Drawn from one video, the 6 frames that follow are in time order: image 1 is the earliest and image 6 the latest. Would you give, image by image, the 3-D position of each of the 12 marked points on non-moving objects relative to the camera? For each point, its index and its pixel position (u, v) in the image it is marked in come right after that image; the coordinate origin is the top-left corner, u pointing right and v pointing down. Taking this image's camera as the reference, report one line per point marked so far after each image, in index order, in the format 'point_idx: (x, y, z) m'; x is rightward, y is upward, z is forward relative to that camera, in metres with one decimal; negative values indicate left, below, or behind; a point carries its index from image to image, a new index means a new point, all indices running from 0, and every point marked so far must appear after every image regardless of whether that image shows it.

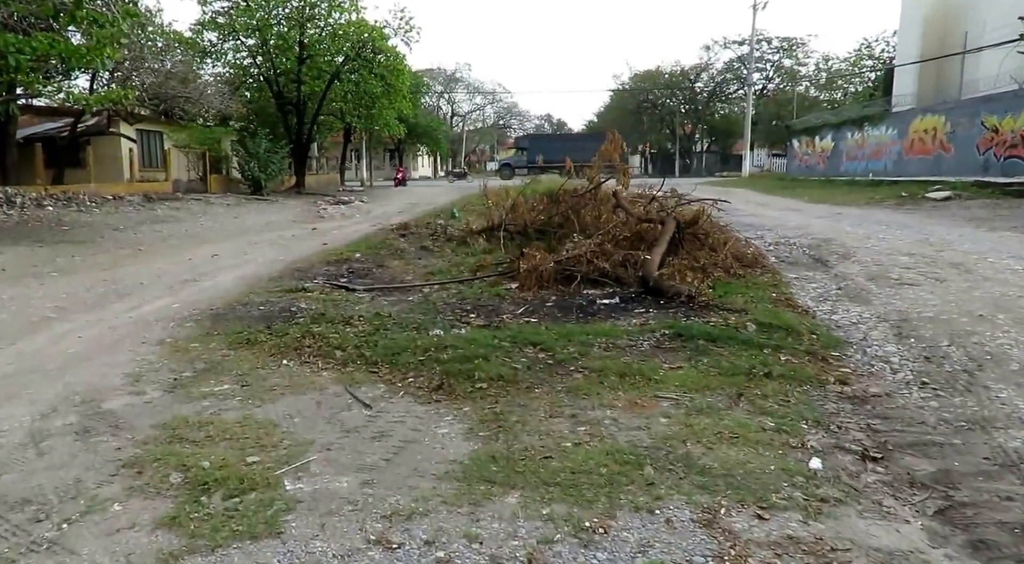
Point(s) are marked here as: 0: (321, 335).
0: (-1.4, -0.4, +5.9) m
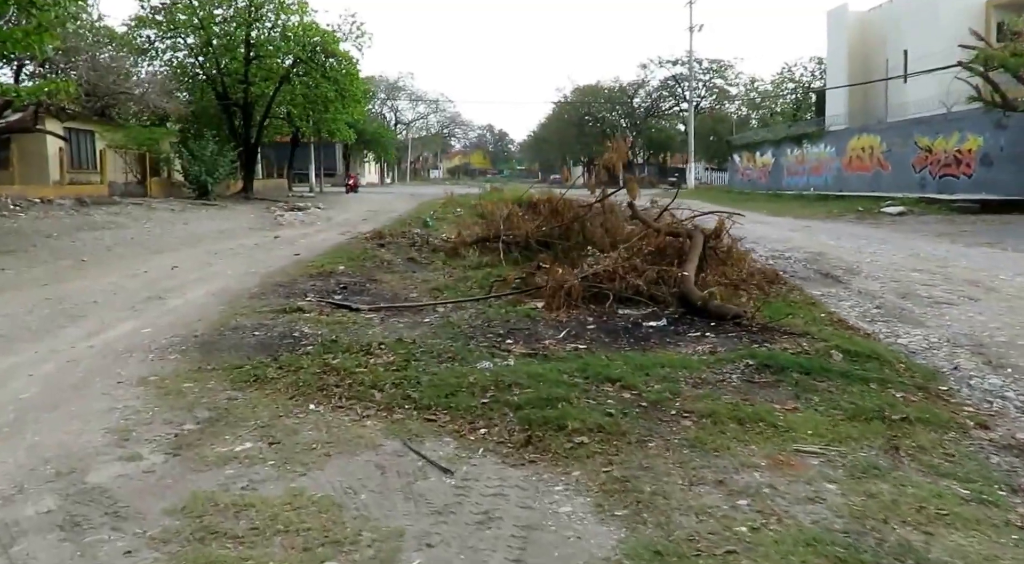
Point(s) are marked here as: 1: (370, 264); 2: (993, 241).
0: (-1.0, -0.6, +4.9) m
1: (-2.0, +0.2, +11.2) m
2: (+8.4, +0.7, +14.1) m
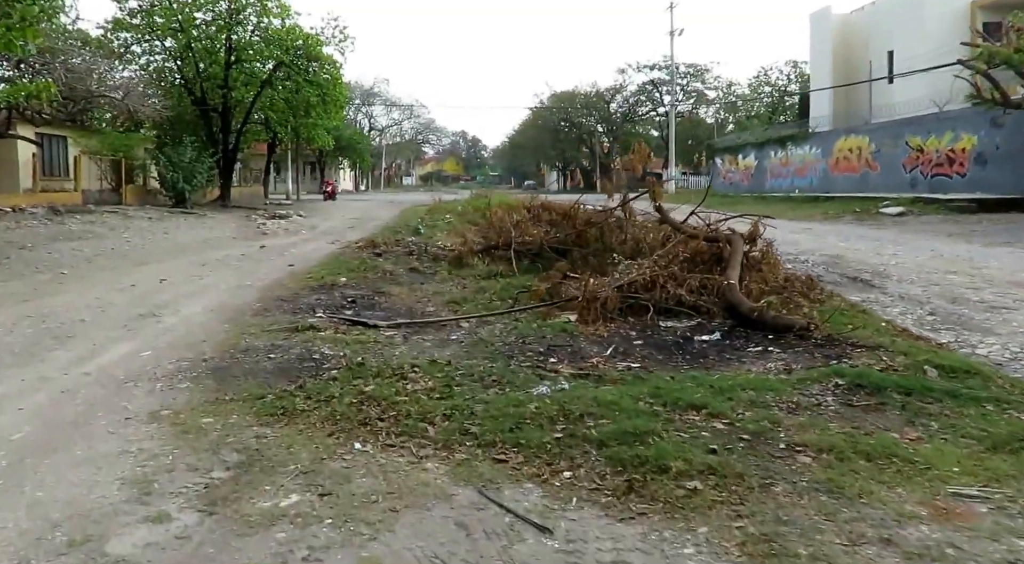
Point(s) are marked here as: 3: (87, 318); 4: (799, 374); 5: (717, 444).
0: (-0.7, -0.6, +4.3) m
1: (-1.8, +0.1, +10.6) m
2: (+8.4, +0.7, +13.8) m
3: (-3.9, -0.3, +7.4) m
4: (+1.7, -0.5, +4.7) m
5: (+0.9, -0.7, +3.4) m
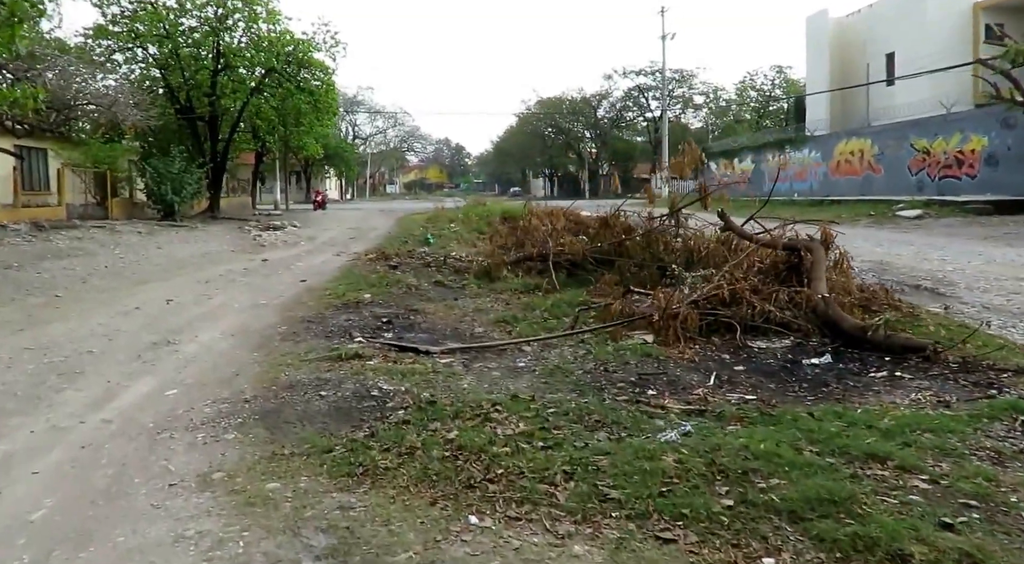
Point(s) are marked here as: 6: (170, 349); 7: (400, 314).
0: (-0.1, -0.8, +3.6) m
1: (-1.4, -0.1, +9.8) m
2: (+8.8, +0.6, +13.2) m
3: (-3.4, -0.6, +6.6) m
4: (+2.2, -0.6, +4.0) m
5: (+1.4, -0.8, +2.7) m
6: (-2.8, -0.5, +6.6) m
7: (-1.1, -0.3, +8.0) m
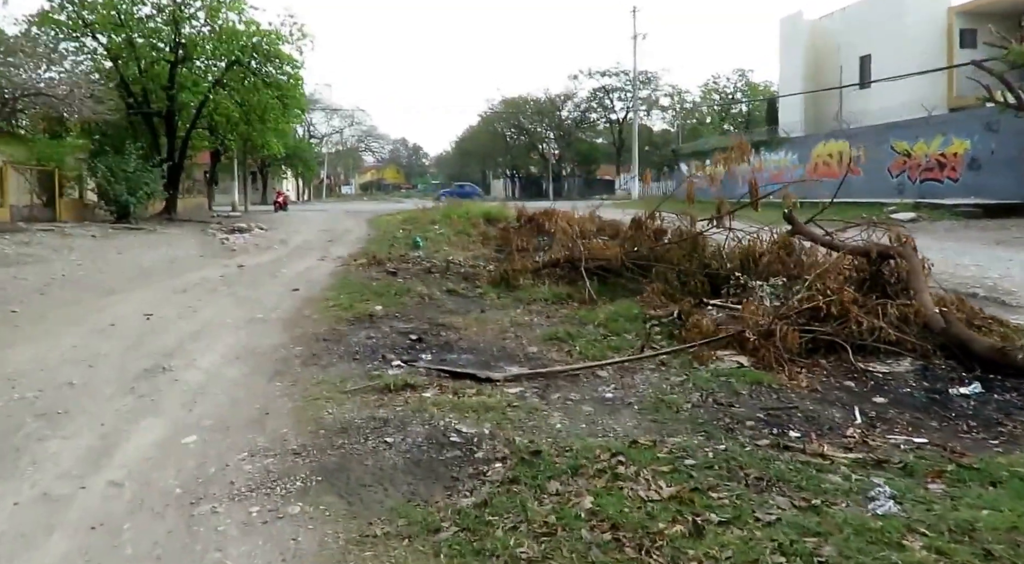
0: (+0.5, -0.8, +2.6) m
1: (-1.1, -0.2, +8.8) m
2: (+8.9, +0.6, +12.7) m
3: (-3.0, -0.6, +5.5) m
4: (+2.8, -0.7, +3.2) m
5: (+2.1, -0.8, +1.9) m
6: (-2.3, -0.6, +5.5) m
7: (-0.7, -0.4, +7.0) m
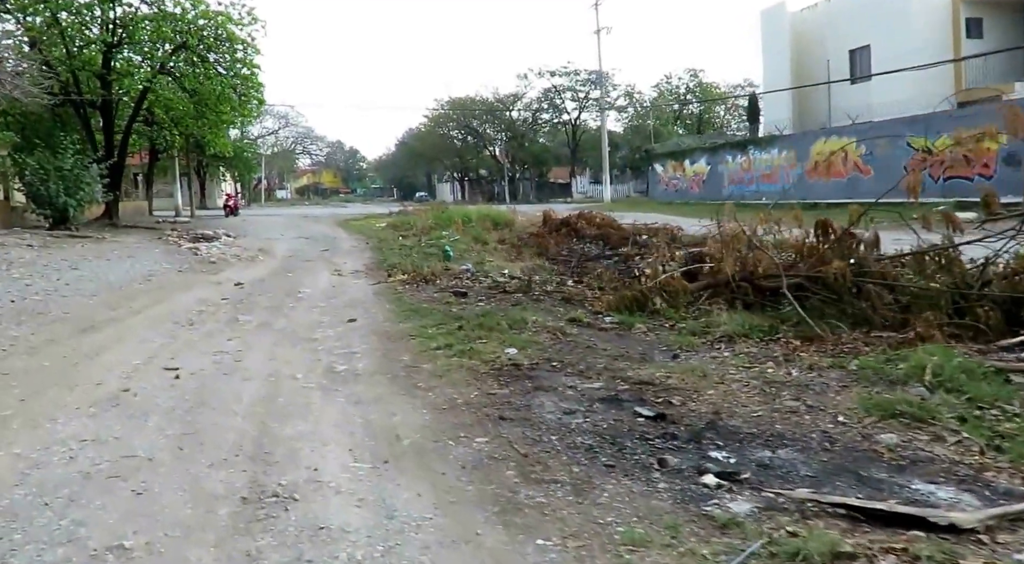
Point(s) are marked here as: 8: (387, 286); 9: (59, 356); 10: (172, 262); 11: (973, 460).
0: (+2.2, -1.0, +0.4) m
1: (+0.3, -0.5, +6.5) m
2: (+10.1, +0.5, +10.9) m
3: (-1.3, -0.9, +3.1) m
4: (+4.5, -0.8, +1.1) m
5: (+3.9, -1.0, -0.3) m
6: (-0.7, -0.9, +3.1) m
7: (+0.8, -0.7, +4.7) m
8: (-1.8, -0.1, +12.1) m
9: (-3.4, -0.6, +6.7) m
10: (-5.8, +0.3, +14.9) m
11: (+2.0, -0.7, +3.4) m
